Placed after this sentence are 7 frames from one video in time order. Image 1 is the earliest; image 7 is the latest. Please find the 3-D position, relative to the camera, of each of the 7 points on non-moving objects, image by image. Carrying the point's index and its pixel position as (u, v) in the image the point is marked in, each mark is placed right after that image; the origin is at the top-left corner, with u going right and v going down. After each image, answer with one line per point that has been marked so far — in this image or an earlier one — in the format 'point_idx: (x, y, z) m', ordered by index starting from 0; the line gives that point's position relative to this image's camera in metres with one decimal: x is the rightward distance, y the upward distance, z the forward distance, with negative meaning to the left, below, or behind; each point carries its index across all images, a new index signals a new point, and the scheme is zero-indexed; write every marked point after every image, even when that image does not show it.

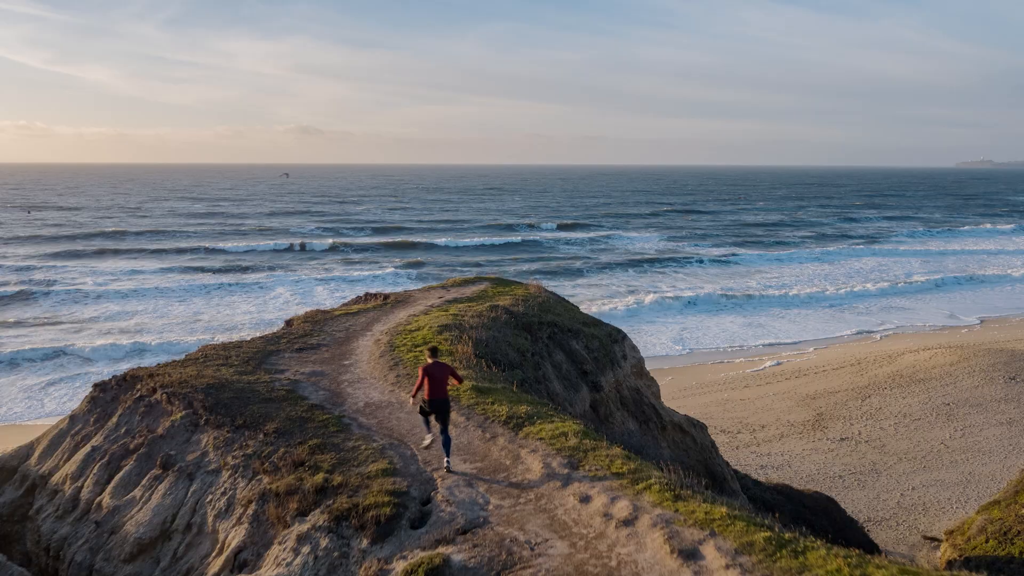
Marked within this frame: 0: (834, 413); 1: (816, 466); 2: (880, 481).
0: (+10.5, -4.1, +19.6) m
1: (+8.1, -4.7, +15.9) m
2: (+9.3, -4.9, +15.1) m
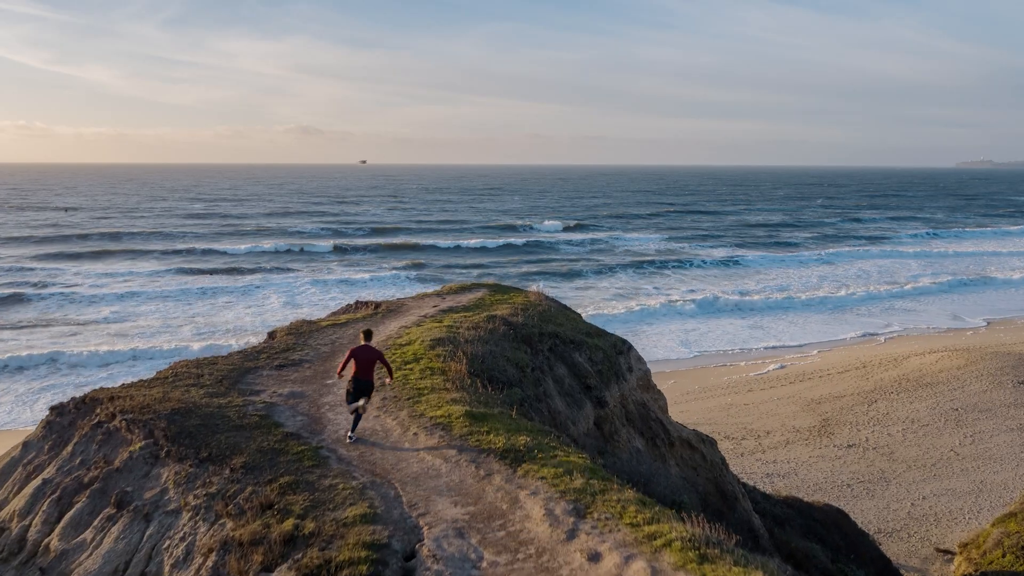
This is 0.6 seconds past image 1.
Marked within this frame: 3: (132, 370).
0: (+10.5, -4.2, +19.2) m
1: (+8.1, -4.8, +15.5) m
2: (+9.3, -5.0, +14.7) m
3: (-12.2, -2.8, +19.0) m
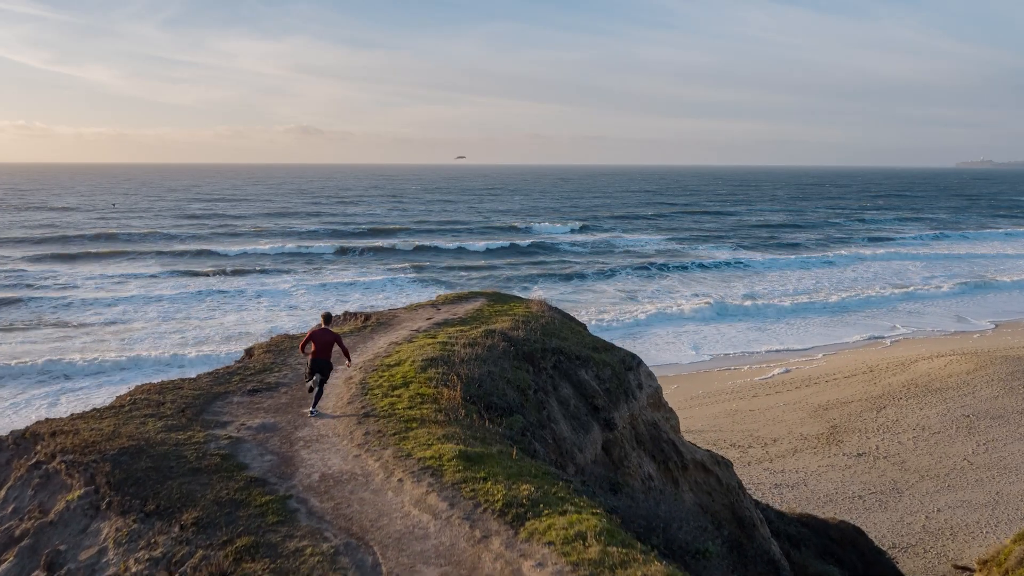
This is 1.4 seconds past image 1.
0: (+10.5, -4.3, +18.7) m
1: (+8.1, -4.9, +15.0) m
2: (+9.3, -5.1, +14.2) m
3: (-12.2, -2.9, +18.5) m
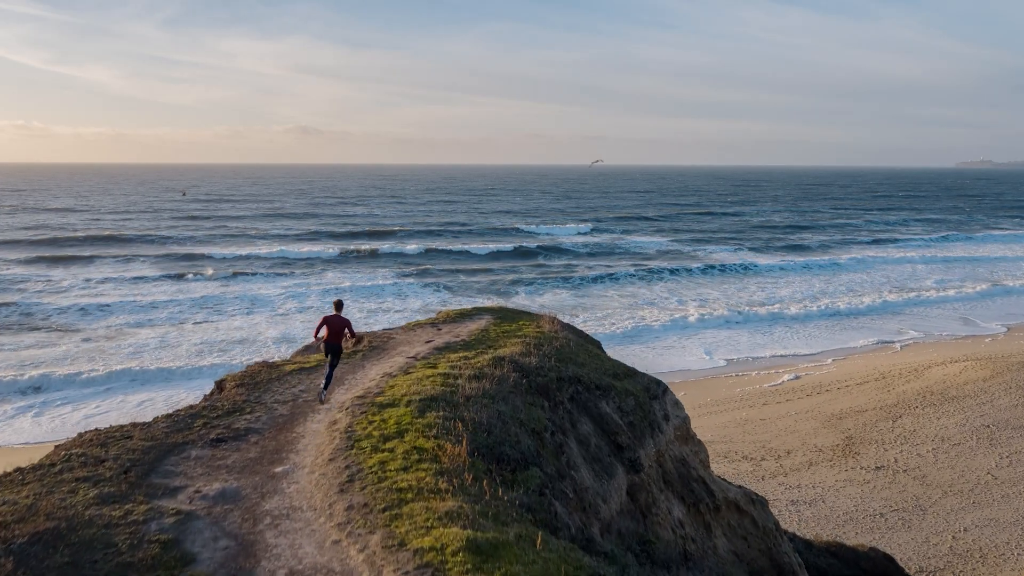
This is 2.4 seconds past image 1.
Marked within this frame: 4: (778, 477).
0: (+10.6, -4.4, +18.0) m
1: (+8.2, -5.1, +14.3) m
2: (+9.4, -5.3, +13.5) m
3: (-12.1, -3.1, +17.8) m
4: (+6.9, -4.9, +15.5) m
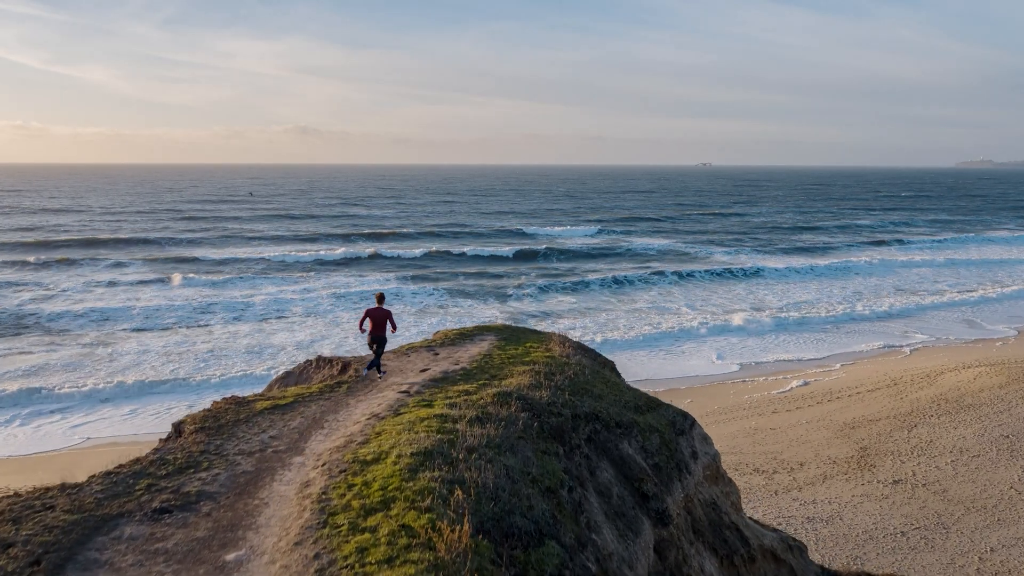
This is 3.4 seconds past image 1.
0: (+10.7, -4.6, +17.3) m
1: (+8.2, -5.3, +13.6) m
2: (+9.4, -5.4, +12.8) m
3: (-12.1, -3.2, +17.1) m
4: (+7.0, -5.1, +14.9) m
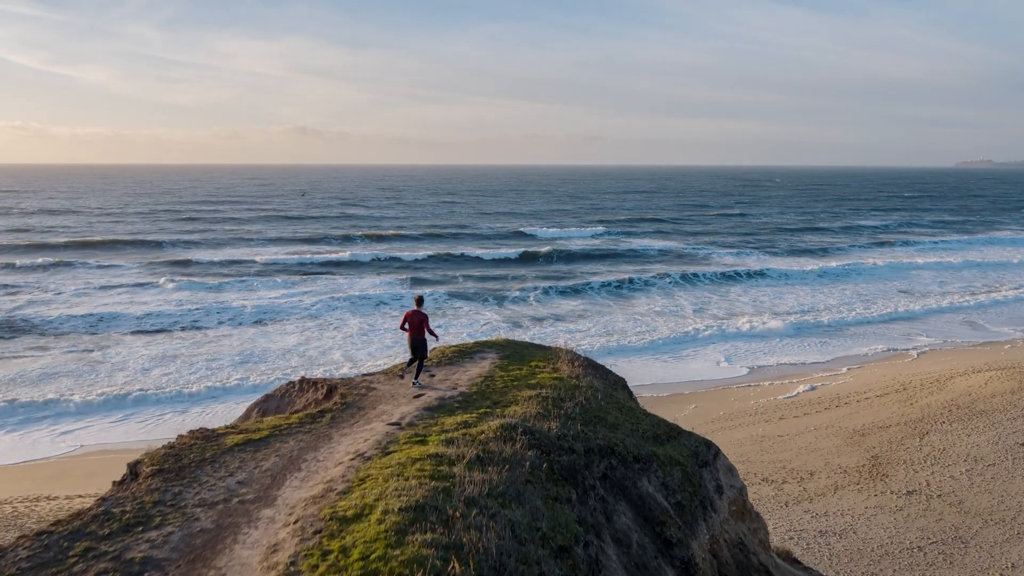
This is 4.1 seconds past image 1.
0: (+10.7, -4.7, +16.8) m
1: (+8.2, -5.4, +13.1) m
2: (+9.5, -5.5, +12.3) m
3: (-12.0, -3.4, +16.6) m
4: (+7.0, -5.2, +14.4) m
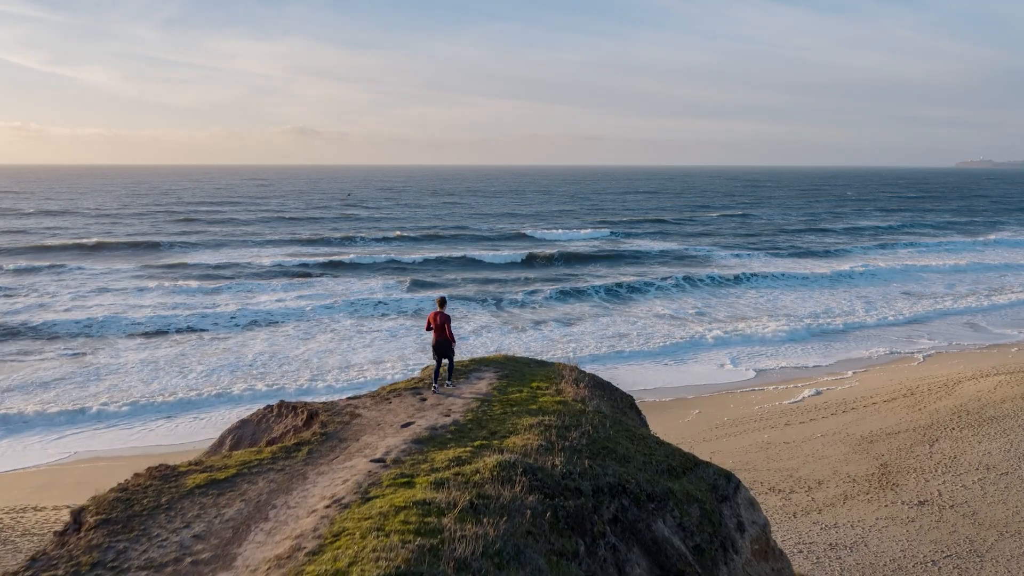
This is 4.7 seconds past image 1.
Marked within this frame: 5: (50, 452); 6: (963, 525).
0: (+10.7, -4.8, +16.4) m
1: (+8.2, -5.5, +12.7) m
2: (+9.5, -5.6, +11.9) m
3: (-12.0, -3.5, +16.2) m
4: (+7.0, -5.3, +13.9) m
5: (-11.2, -4.0, +14.4) m
6: (+10.1, -5.3, +13.4) m
